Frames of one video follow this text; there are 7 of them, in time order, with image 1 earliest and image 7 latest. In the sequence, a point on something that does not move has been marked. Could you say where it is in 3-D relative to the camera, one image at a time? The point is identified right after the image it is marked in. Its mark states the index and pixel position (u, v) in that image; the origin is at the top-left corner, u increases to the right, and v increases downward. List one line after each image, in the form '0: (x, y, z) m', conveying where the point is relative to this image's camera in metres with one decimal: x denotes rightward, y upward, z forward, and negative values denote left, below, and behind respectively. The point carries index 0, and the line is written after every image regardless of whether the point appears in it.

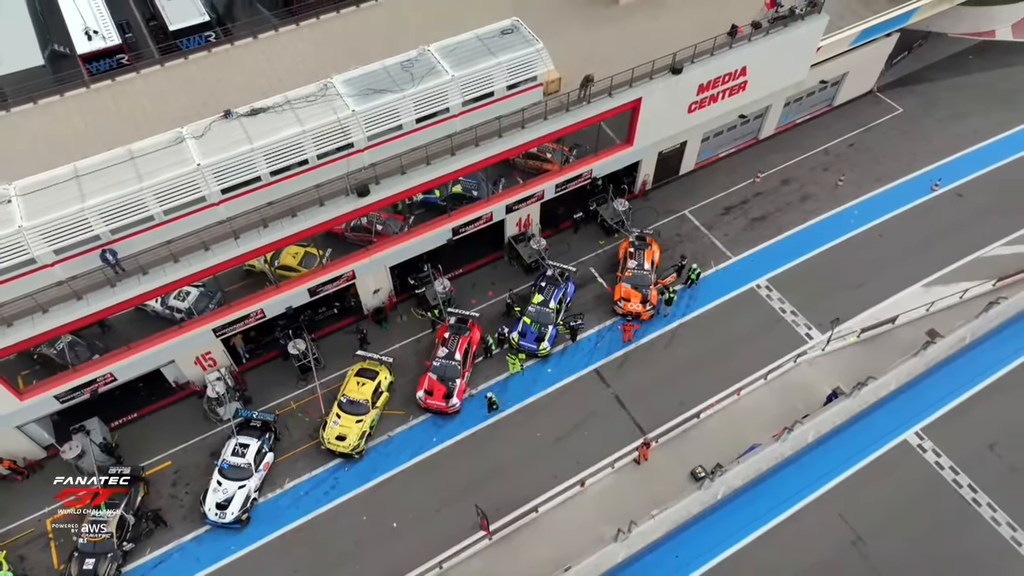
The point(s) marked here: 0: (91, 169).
0: (-11.9, +3.4, +18.7) m
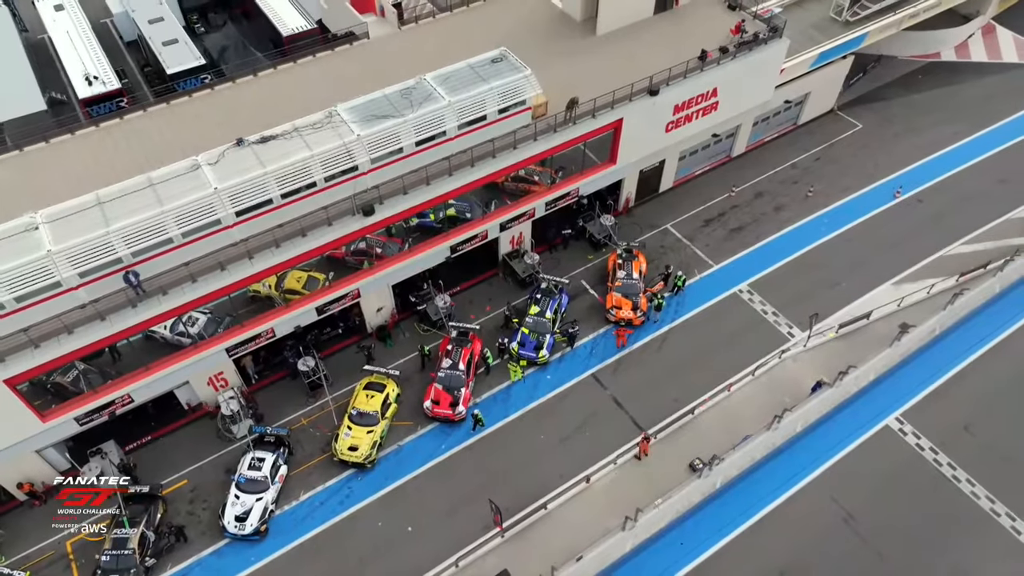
0: (-11.9, +2.8, +19.8) m
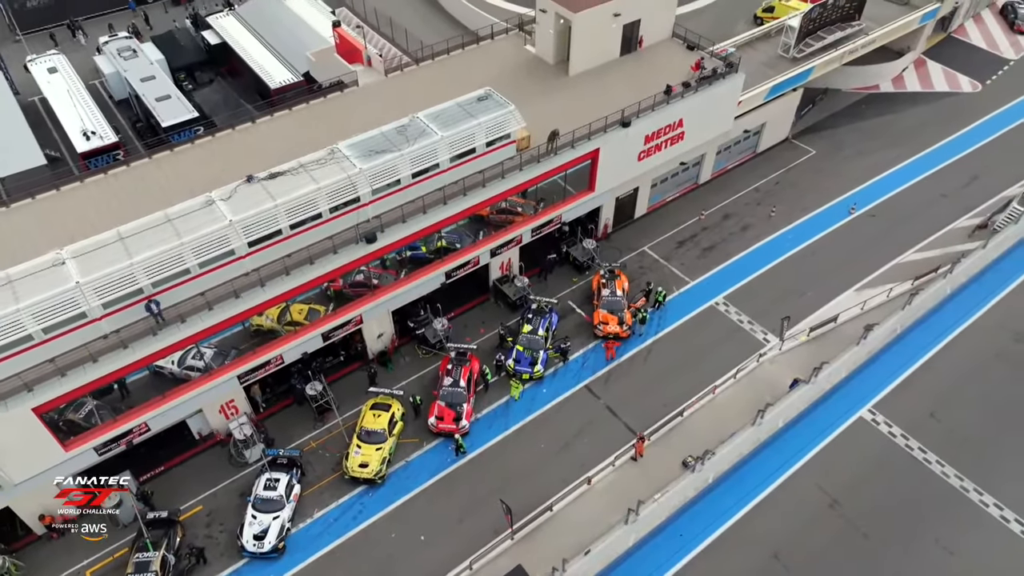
0: (-12.0, +1.8, +21.1) m
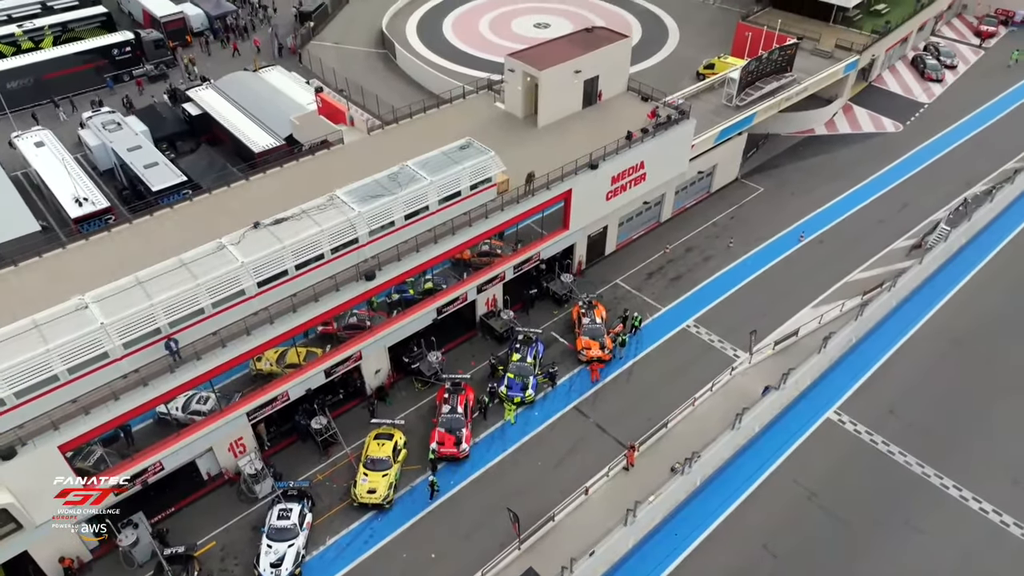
0: (-12.3, +0.4, +22.5) m
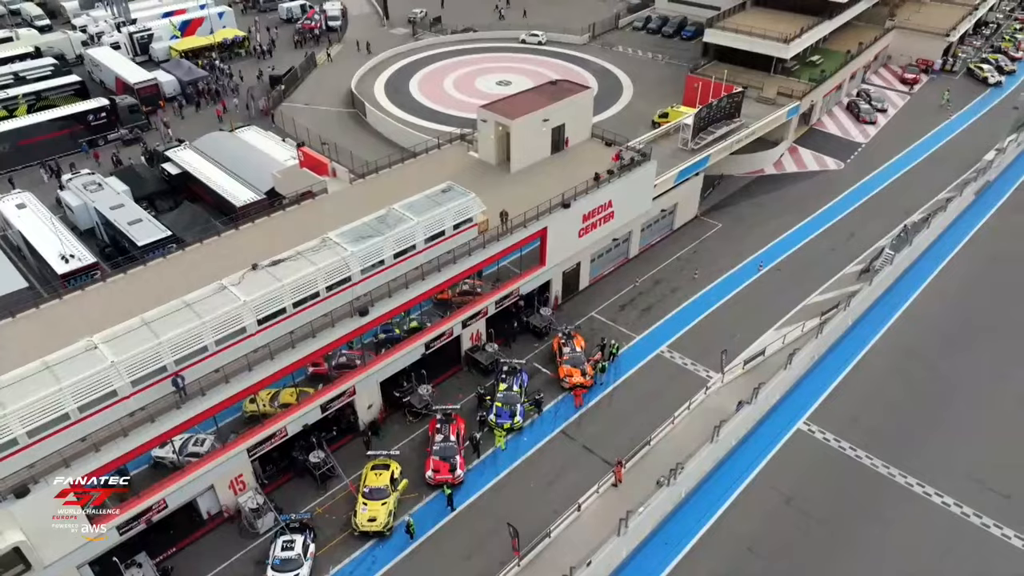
0: (-12.7, -1.0, +23.5) m
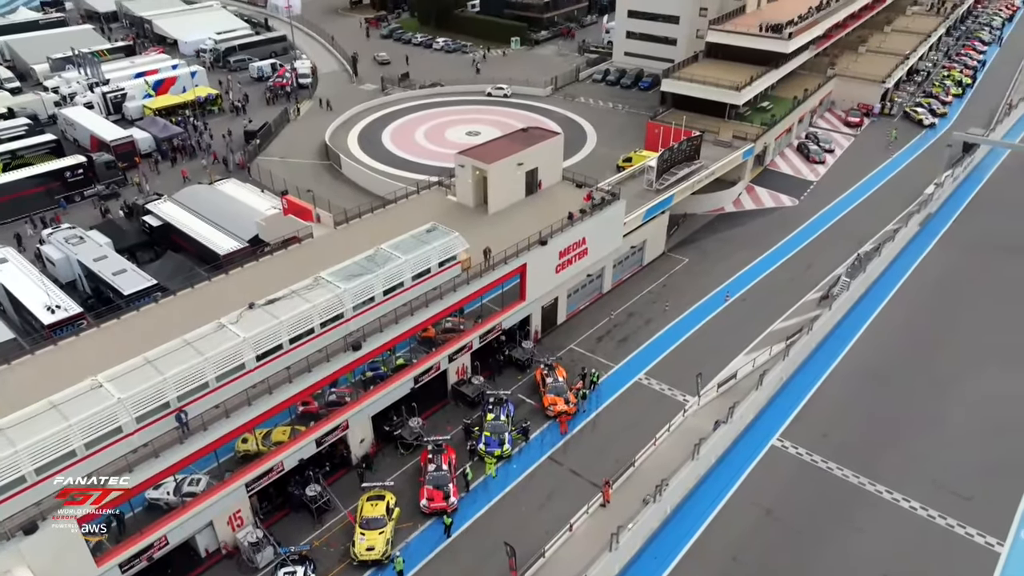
0: (-13.0, -2.5, +24.3) m
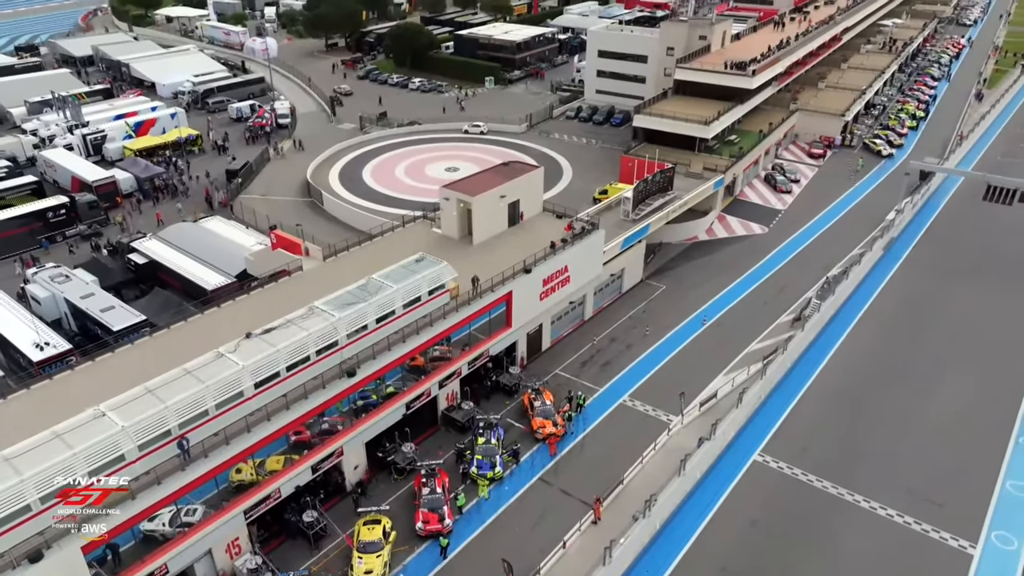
0: (-13.3, -3.7, +24.9) m
